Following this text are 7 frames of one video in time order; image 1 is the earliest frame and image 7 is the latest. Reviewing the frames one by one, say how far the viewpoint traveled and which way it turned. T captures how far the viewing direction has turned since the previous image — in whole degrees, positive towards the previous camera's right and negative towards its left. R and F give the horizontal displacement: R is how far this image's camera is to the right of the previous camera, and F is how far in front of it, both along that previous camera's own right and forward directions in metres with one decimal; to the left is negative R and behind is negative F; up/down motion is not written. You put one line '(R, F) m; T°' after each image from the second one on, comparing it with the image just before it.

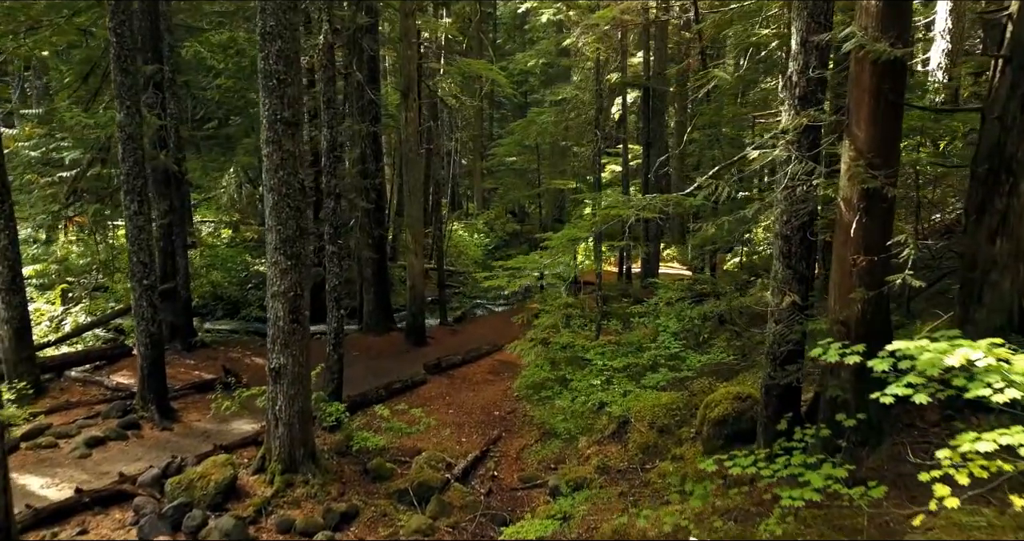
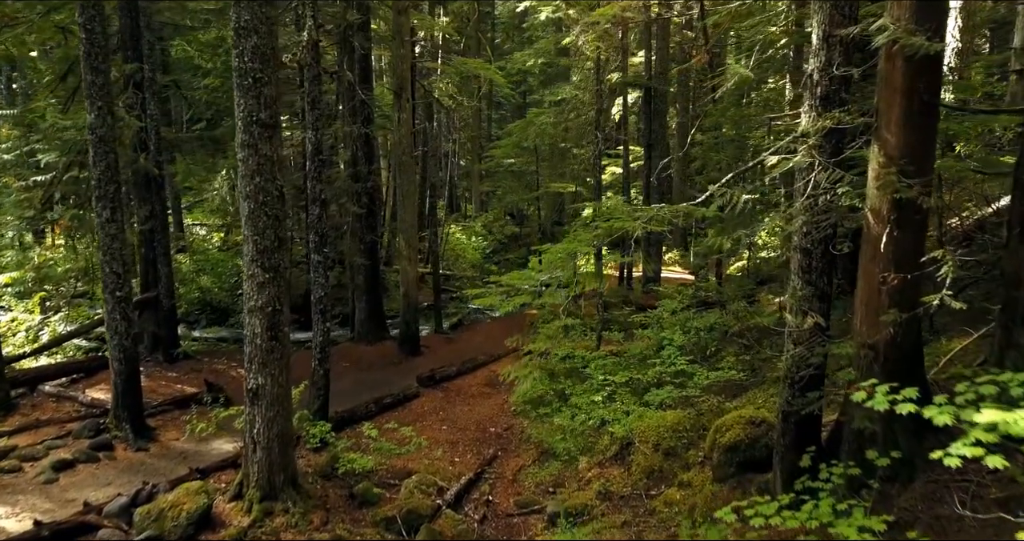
(+0.1, +0.5) m; 0°
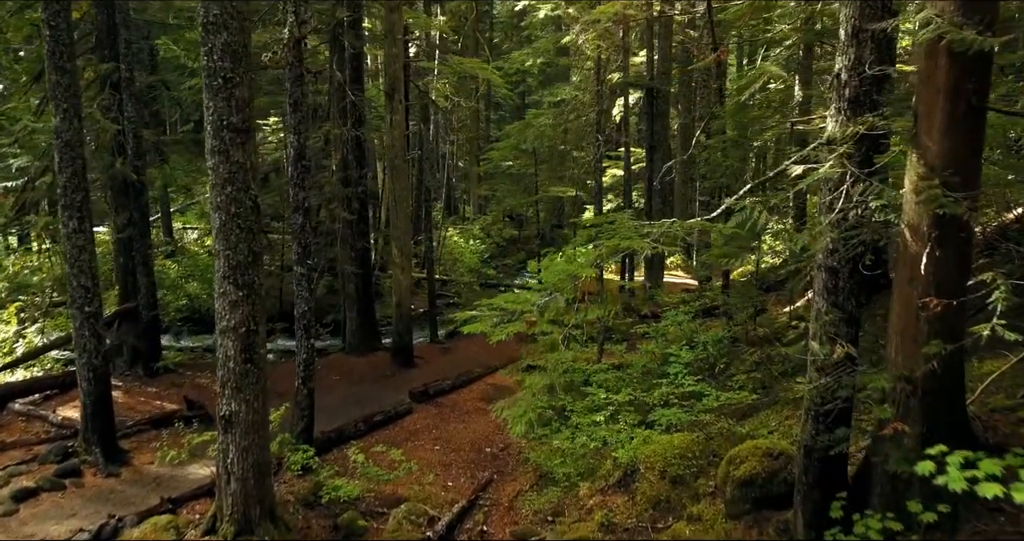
(+0.1, +0.6) m; 0°
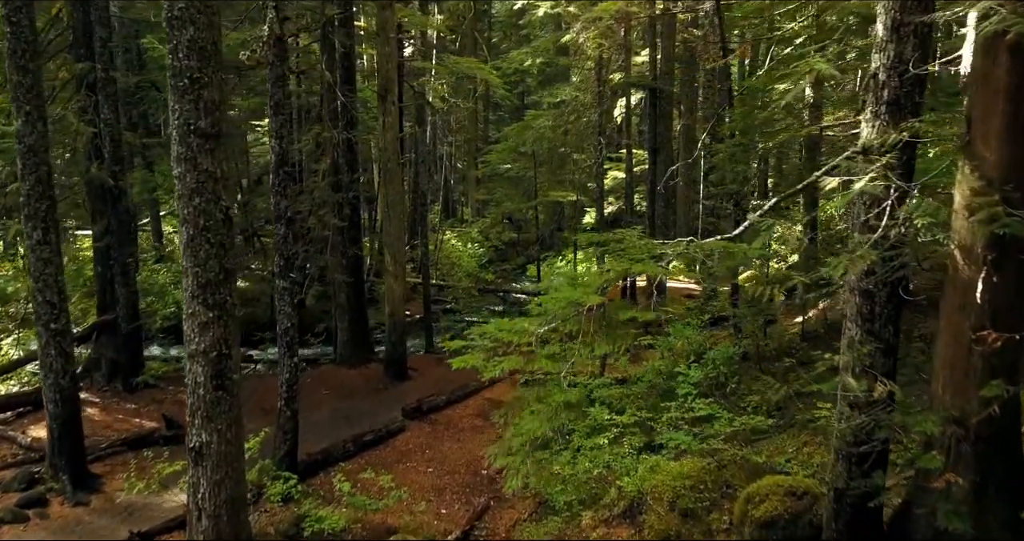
(0.0, +0.6) m; 0°
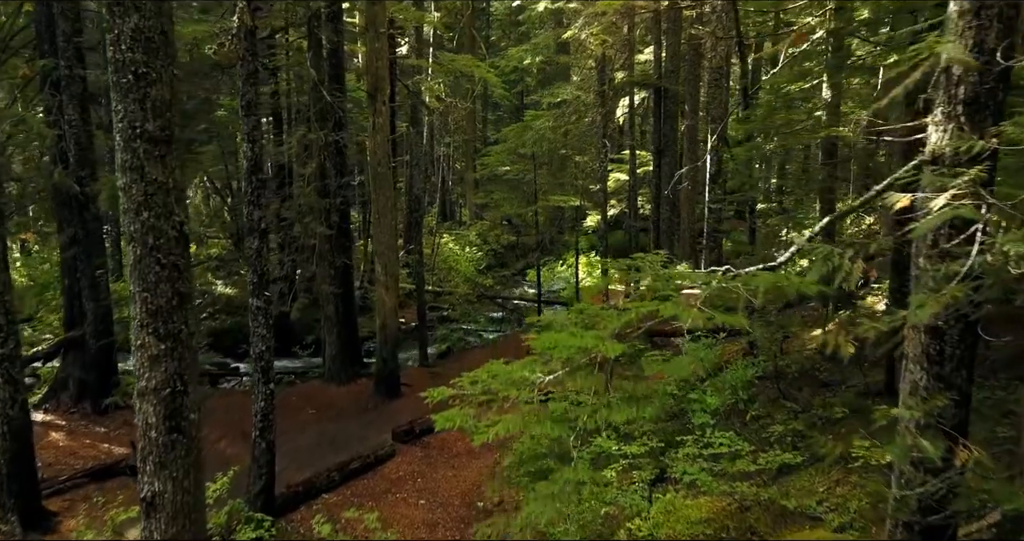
(0.0, +0.8) m; 0°
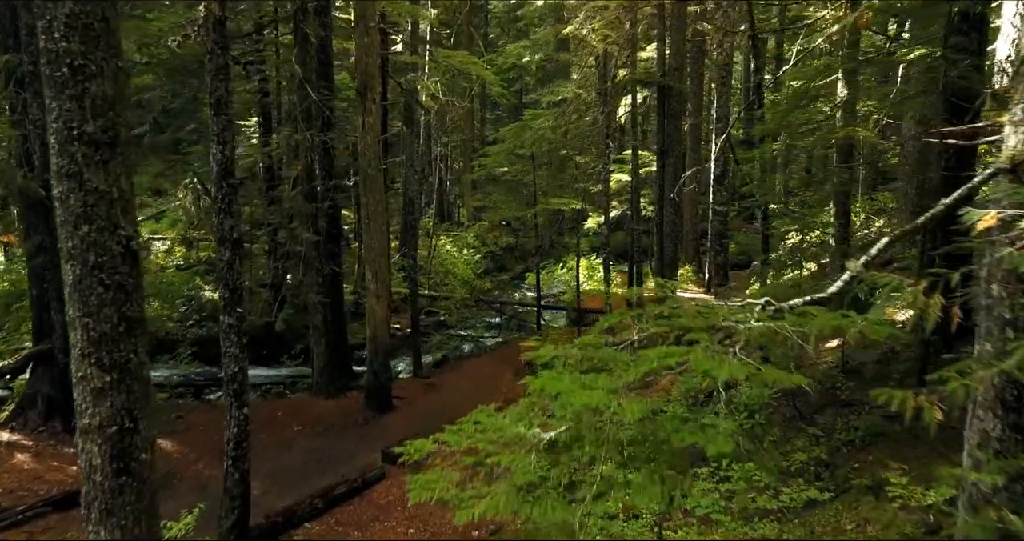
(0.0, +0.6) m; 0°
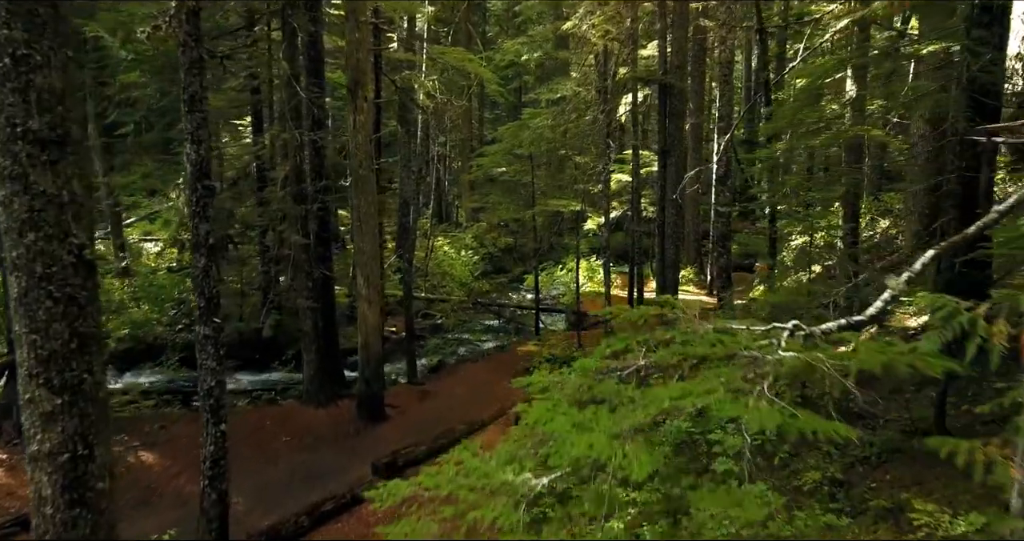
(+0.1, +0.4) m; 0°
